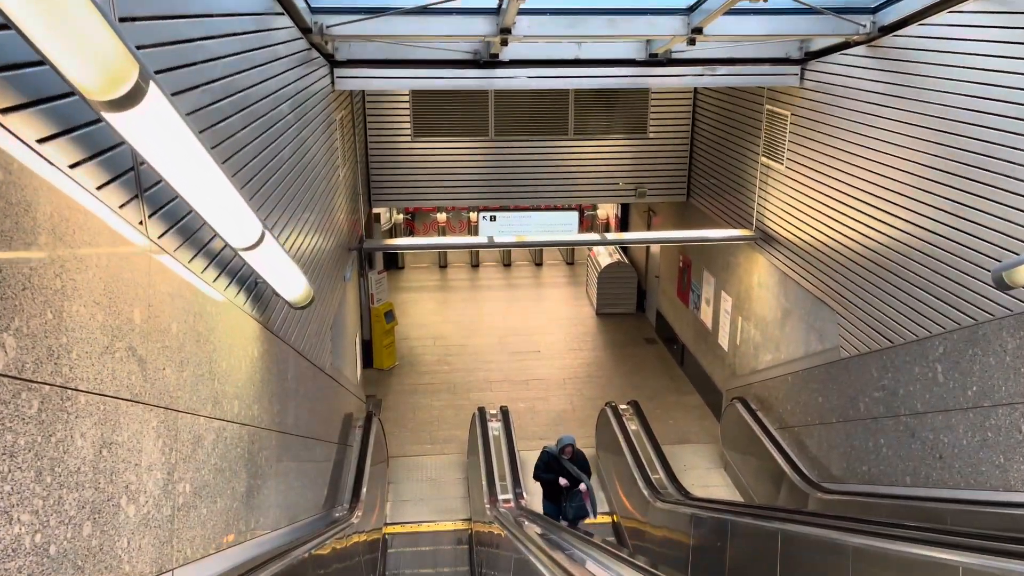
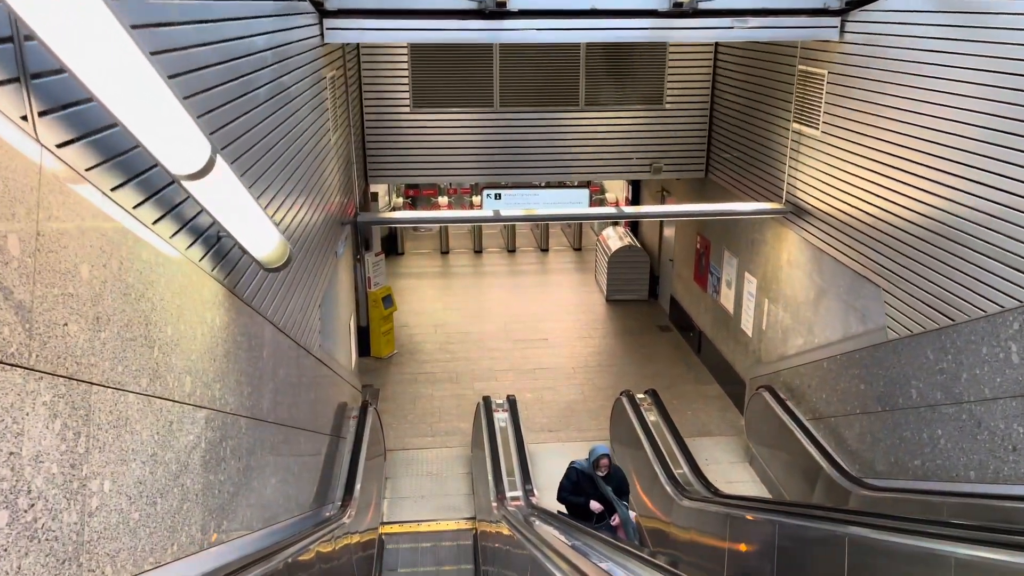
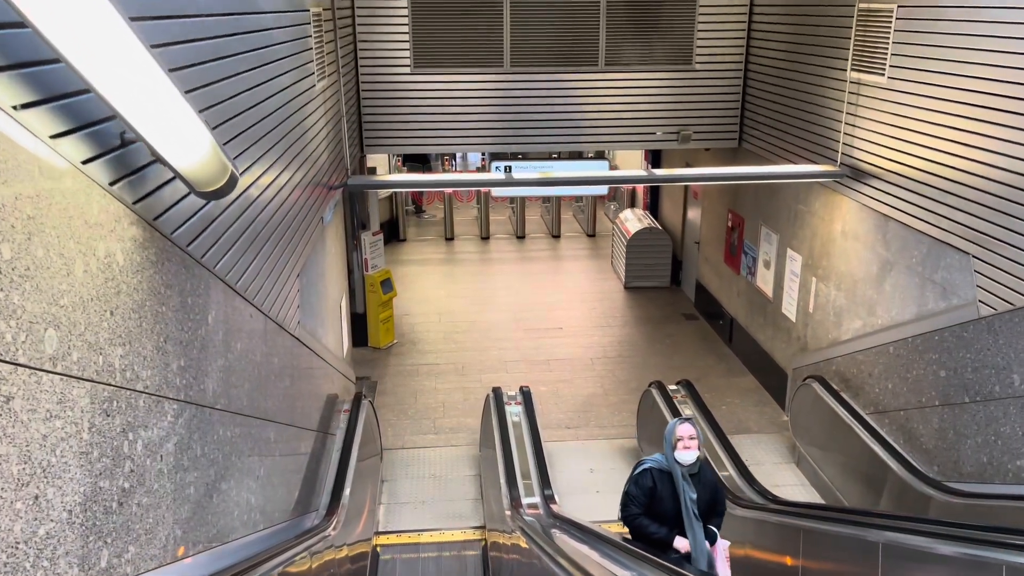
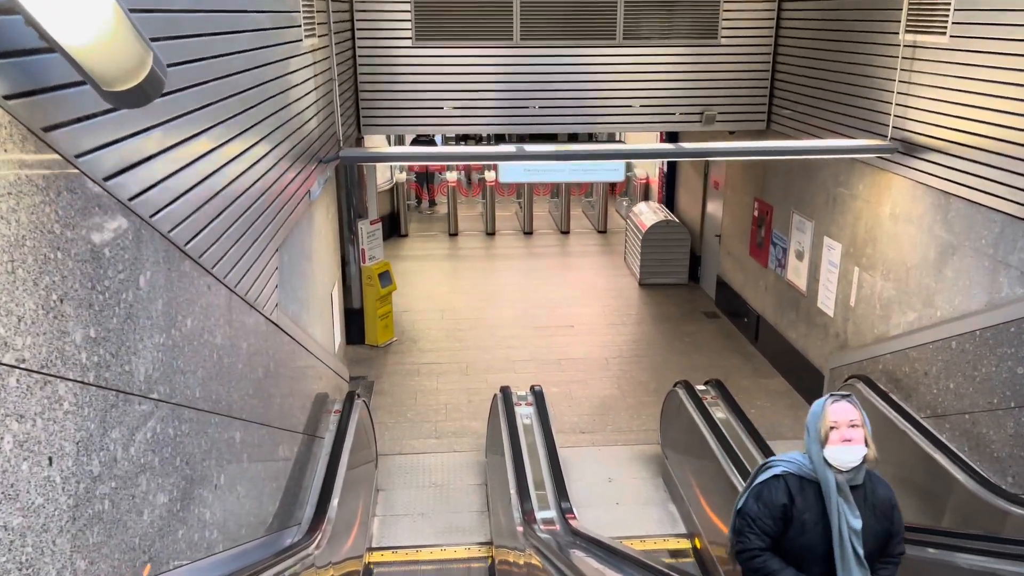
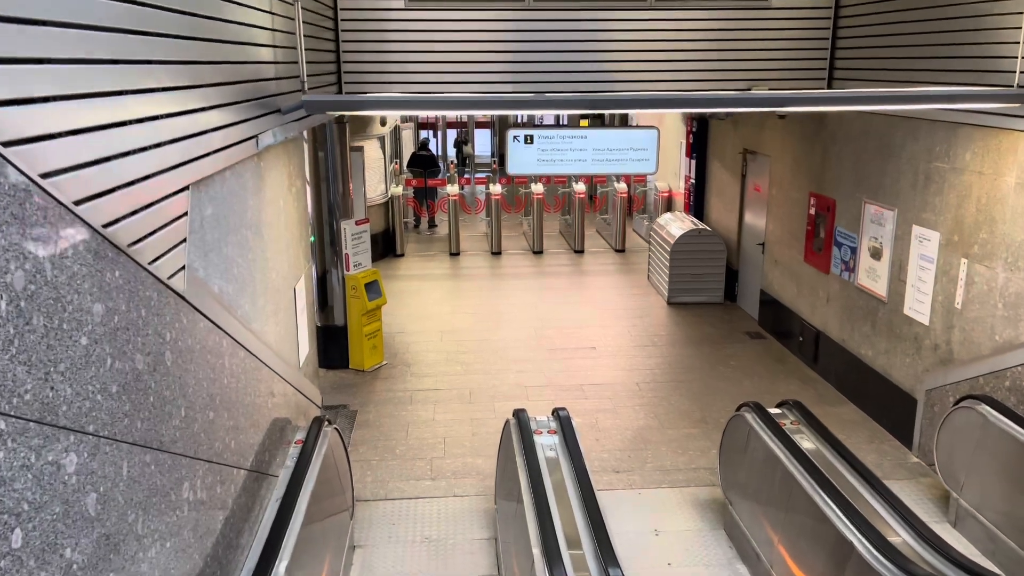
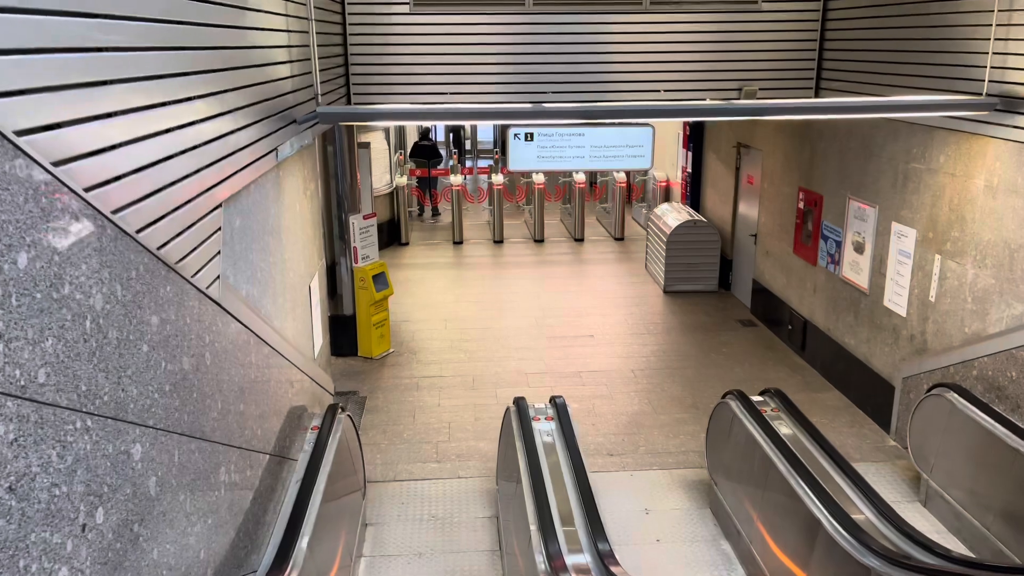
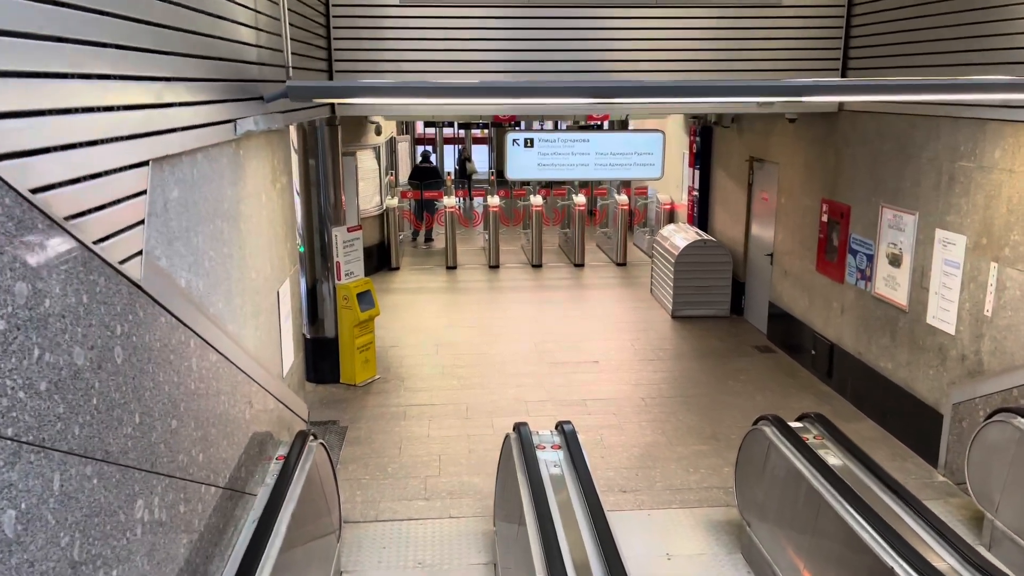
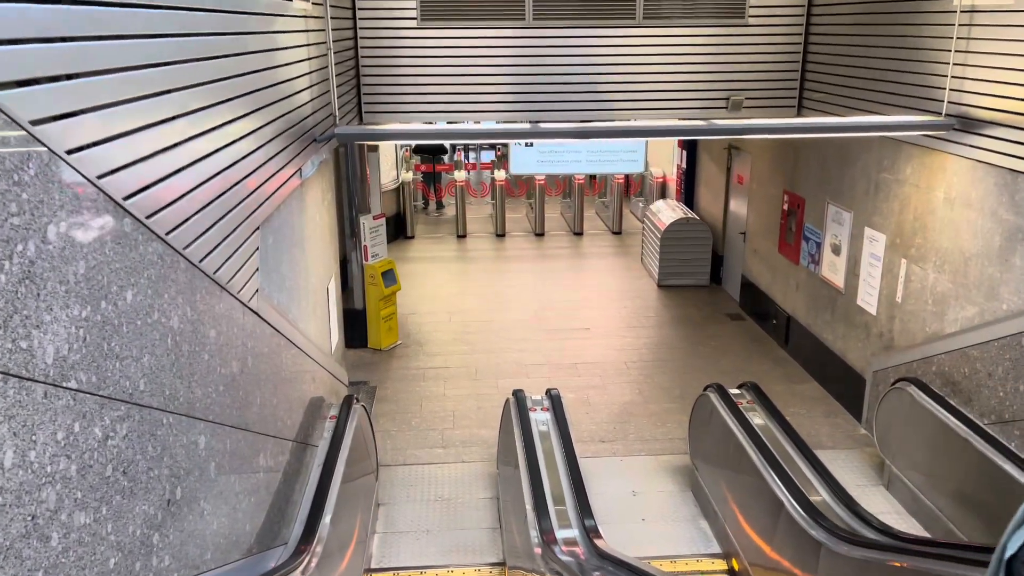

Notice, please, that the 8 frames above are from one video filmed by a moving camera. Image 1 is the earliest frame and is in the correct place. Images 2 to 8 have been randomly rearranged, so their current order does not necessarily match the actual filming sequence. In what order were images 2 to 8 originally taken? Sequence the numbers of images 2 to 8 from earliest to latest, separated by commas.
2, 3, 4, 8, 6, 5, 7
